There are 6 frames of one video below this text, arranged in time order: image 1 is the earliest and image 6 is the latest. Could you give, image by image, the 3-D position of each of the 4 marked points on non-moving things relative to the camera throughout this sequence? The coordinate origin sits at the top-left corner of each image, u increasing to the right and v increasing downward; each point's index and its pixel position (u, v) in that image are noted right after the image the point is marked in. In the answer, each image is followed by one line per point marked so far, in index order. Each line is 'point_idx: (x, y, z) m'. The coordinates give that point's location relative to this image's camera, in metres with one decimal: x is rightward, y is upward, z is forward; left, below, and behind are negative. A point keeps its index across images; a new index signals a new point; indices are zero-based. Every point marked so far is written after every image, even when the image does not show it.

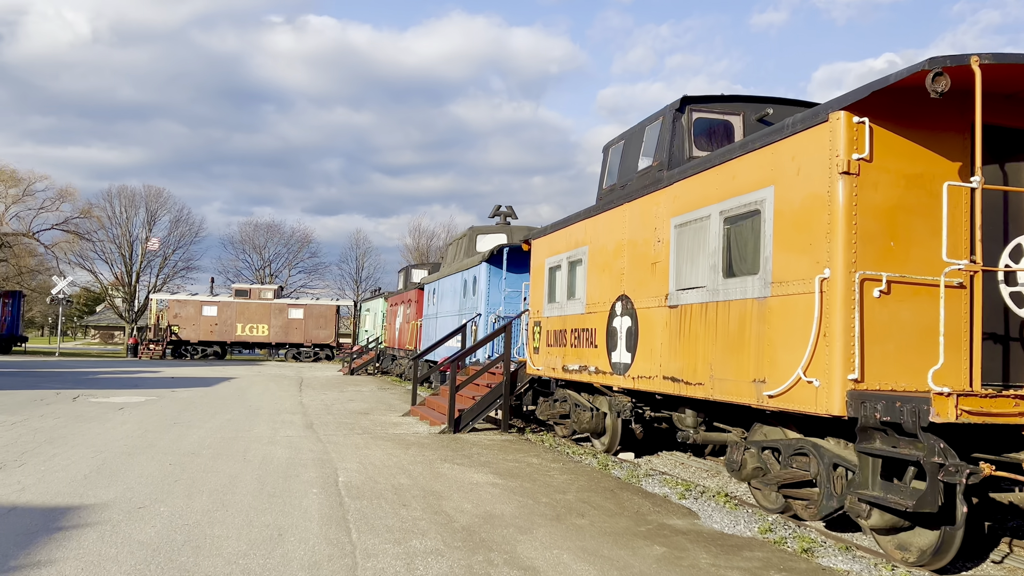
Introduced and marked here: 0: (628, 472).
0: (+1.1, -1.8, +7.7) m
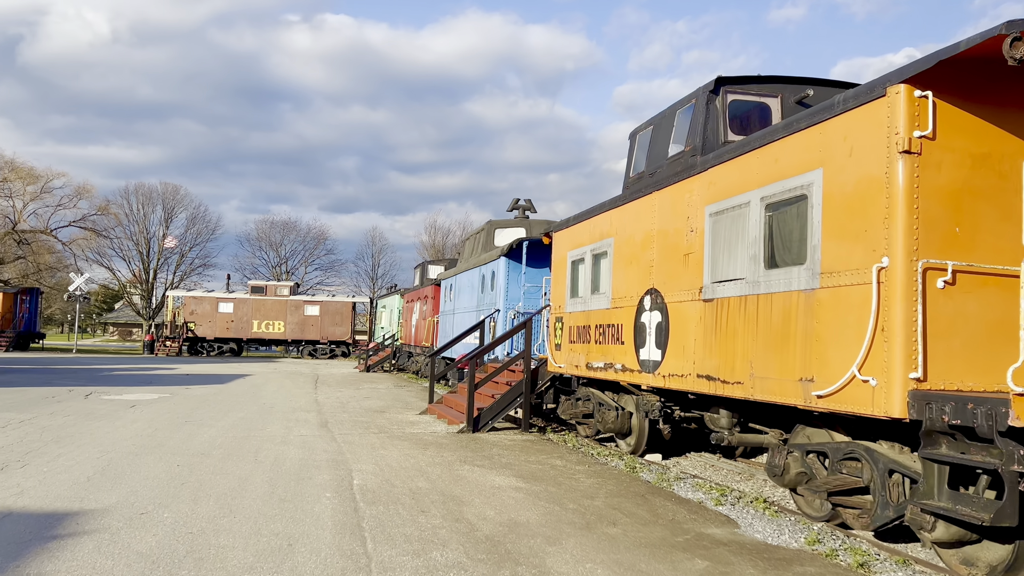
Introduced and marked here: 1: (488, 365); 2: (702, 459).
0: (+1.3, -1.7, +7.3) m
1: (-0.3, -1.1, +11.3) m
2: (+2.1, -1.9, +8.8) m
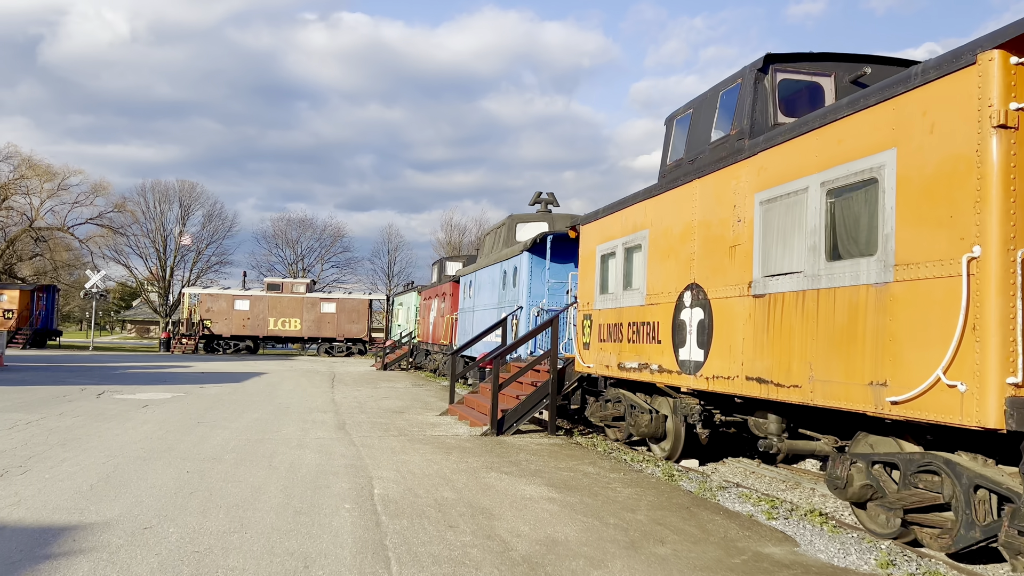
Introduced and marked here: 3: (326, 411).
0: (+1.6, -1.7, +6.8) m
1: (0.0, -1.0, +10.9) m
2: (+2.4, -1.8, +8.3) m
3: (-2.8, -1.8, +12.0) m
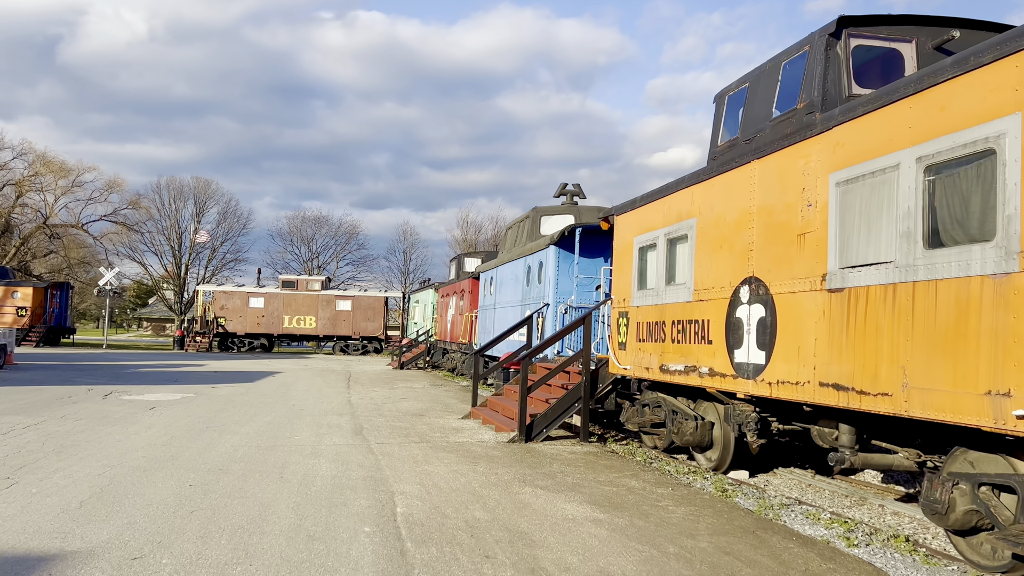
0: (+1.9, -1.6, +6.1) m
1: (+0.3, -1.0, +10.2) m
2: (+2.7, -1.8, +7.6) m
3: (-2.4, -1.8, +11.3) m
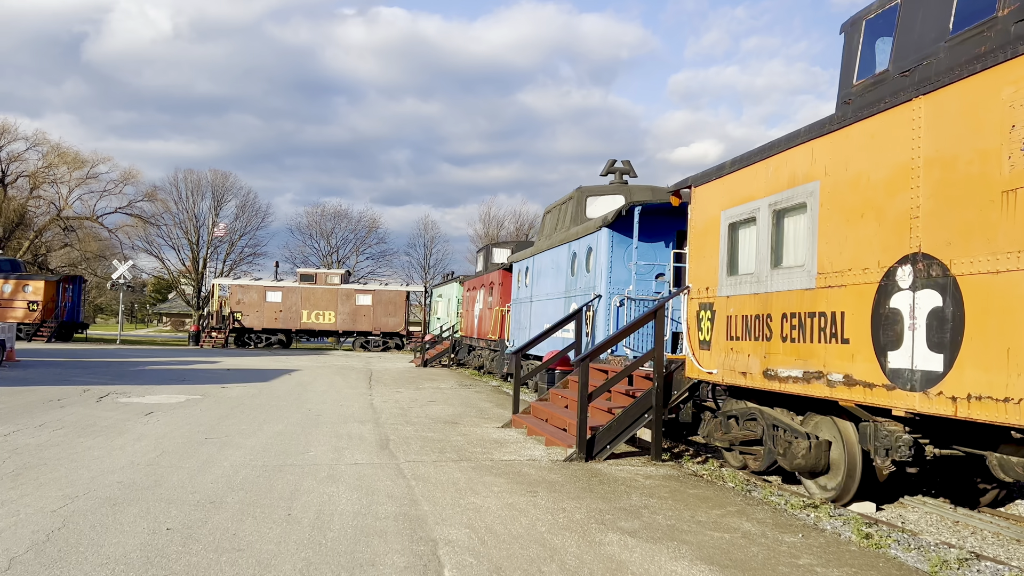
0: (+2.3, -1.5, +4.6) m
1: (+0.9, -0.8, +8.7) m
2: (+3.2, -1.7, +6.0) m
3: (-1.8, -1.6, +9.9) m
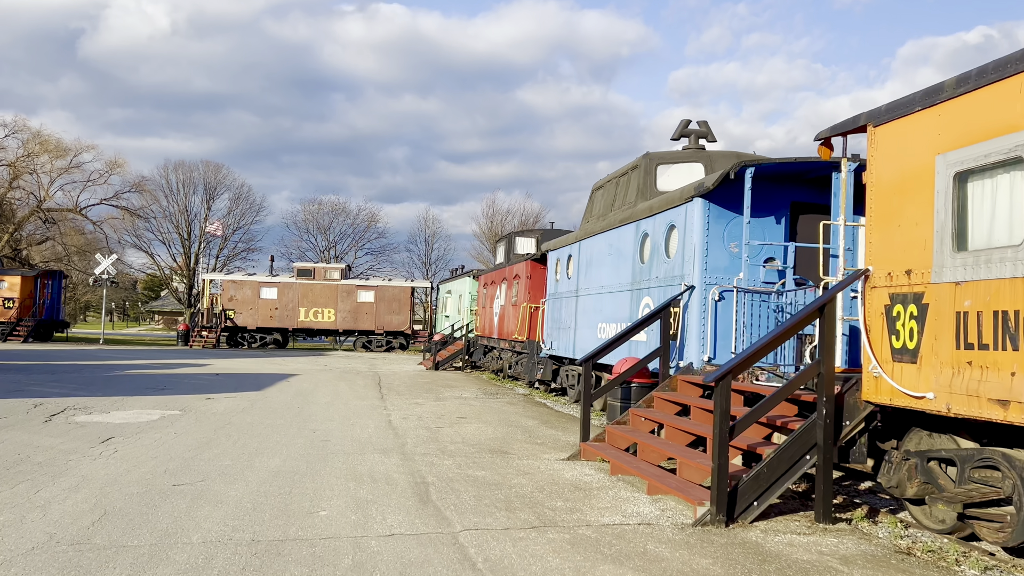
0: (+3.0, -1.4, +2.3) m
1: (+1.5, -0.7, +6.4) m
2: (+3.8, -1.6, +3.7) m
3: (-1.2, -1.5, +7.6) m
